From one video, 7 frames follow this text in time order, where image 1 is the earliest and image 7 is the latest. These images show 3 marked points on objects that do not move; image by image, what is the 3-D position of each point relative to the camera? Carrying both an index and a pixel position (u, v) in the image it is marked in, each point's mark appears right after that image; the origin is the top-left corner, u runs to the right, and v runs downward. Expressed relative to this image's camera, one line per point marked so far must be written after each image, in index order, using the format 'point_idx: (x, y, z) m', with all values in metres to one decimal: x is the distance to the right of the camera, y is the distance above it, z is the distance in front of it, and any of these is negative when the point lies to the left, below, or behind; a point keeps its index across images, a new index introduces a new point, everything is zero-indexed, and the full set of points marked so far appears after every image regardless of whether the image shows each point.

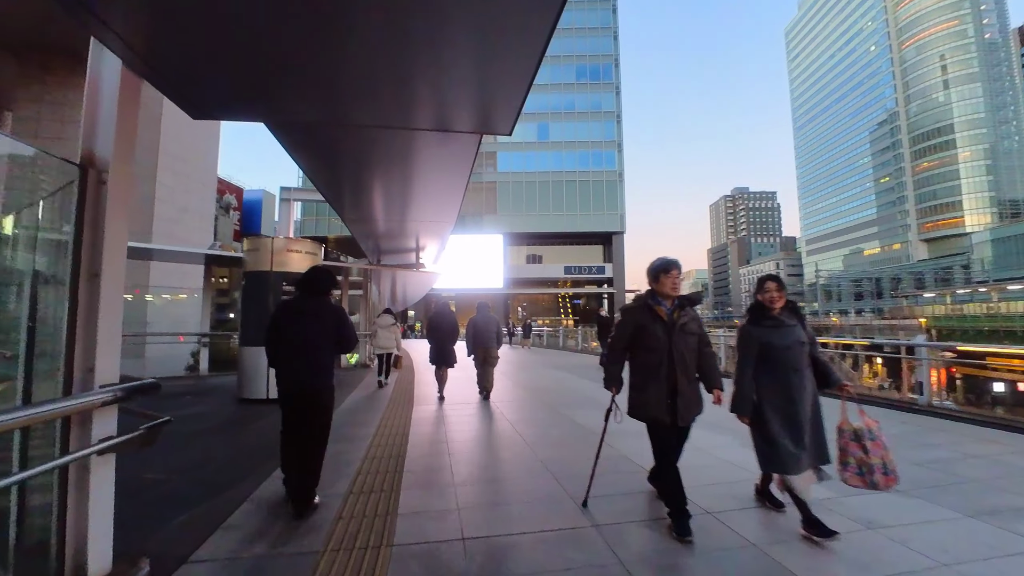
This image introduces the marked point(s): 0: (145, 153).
0: (-9.8, +3.6, +12.3) m
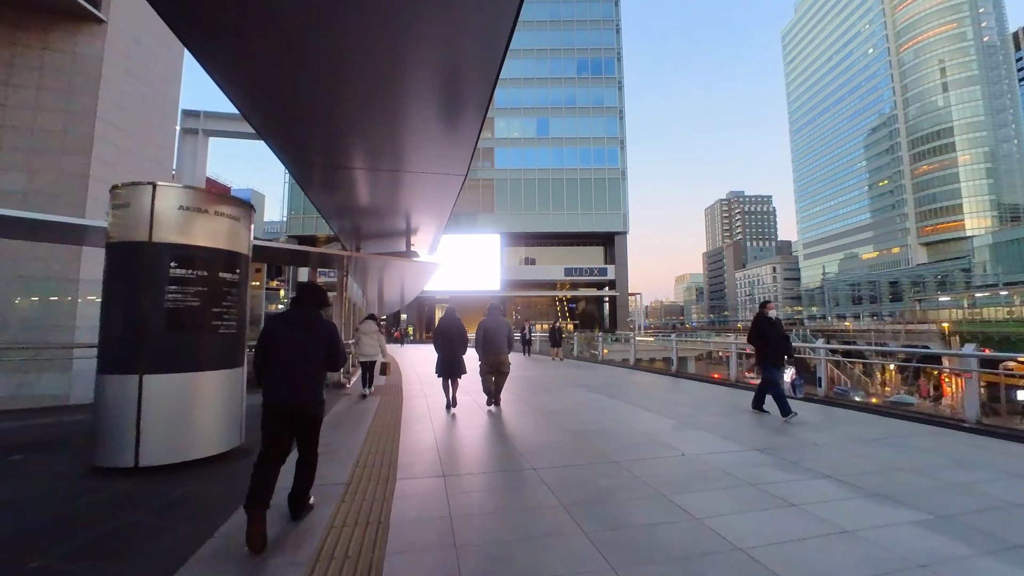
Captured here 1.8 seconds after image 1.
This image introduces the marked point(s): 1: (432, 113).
0: (-9.5, +3.7, +10.1) m
1: (-1.0, +2.1, +5.5) m
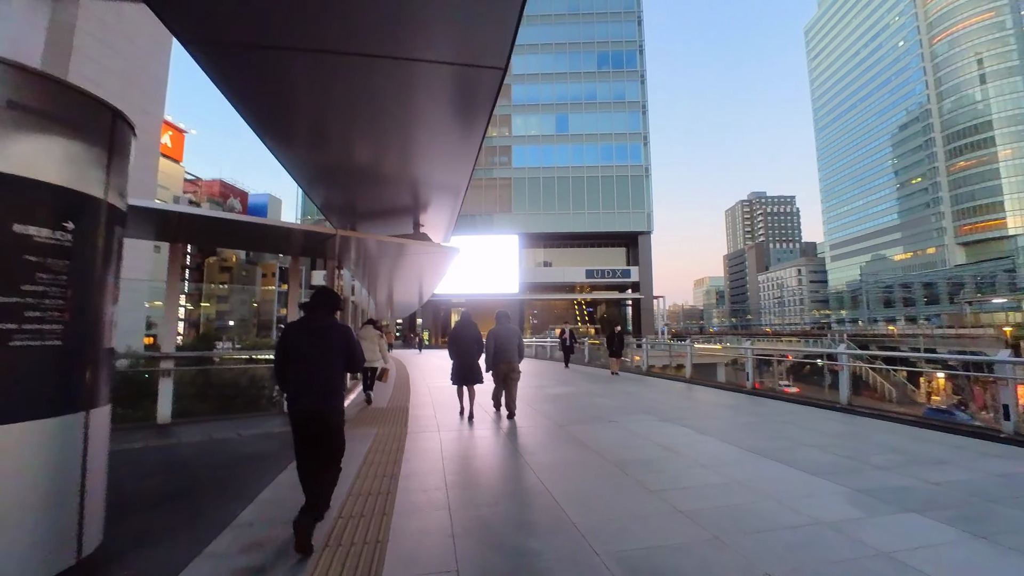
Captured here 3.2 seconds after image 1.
0: (-9.0, +3.7, +8.9) m
1: (-0.6, +2.2, +4.0) m
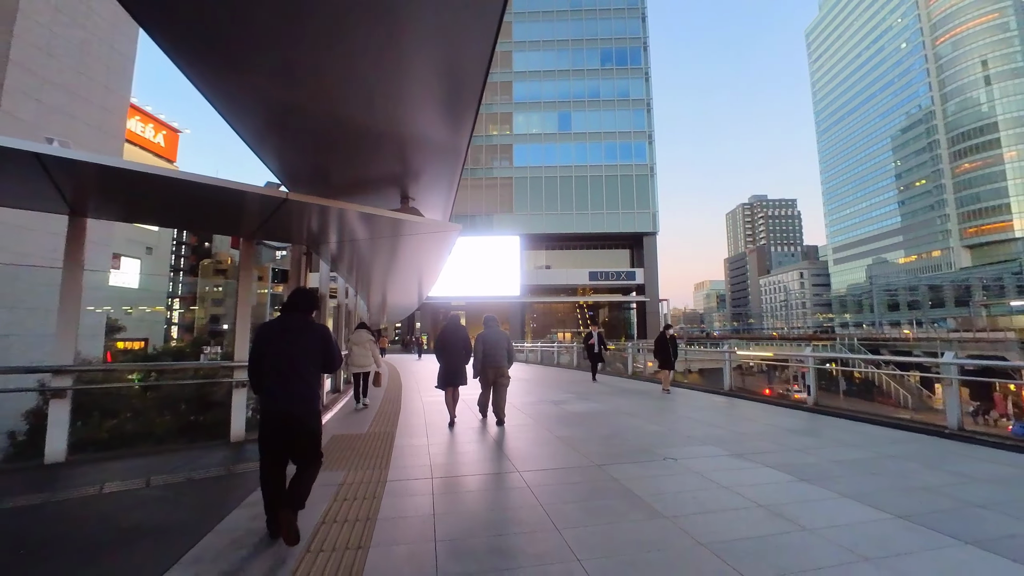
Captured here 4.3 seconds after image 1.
0: (-8.8, +3.7, +7.8) m
1: (-0.4, +2.3, +2.9) m
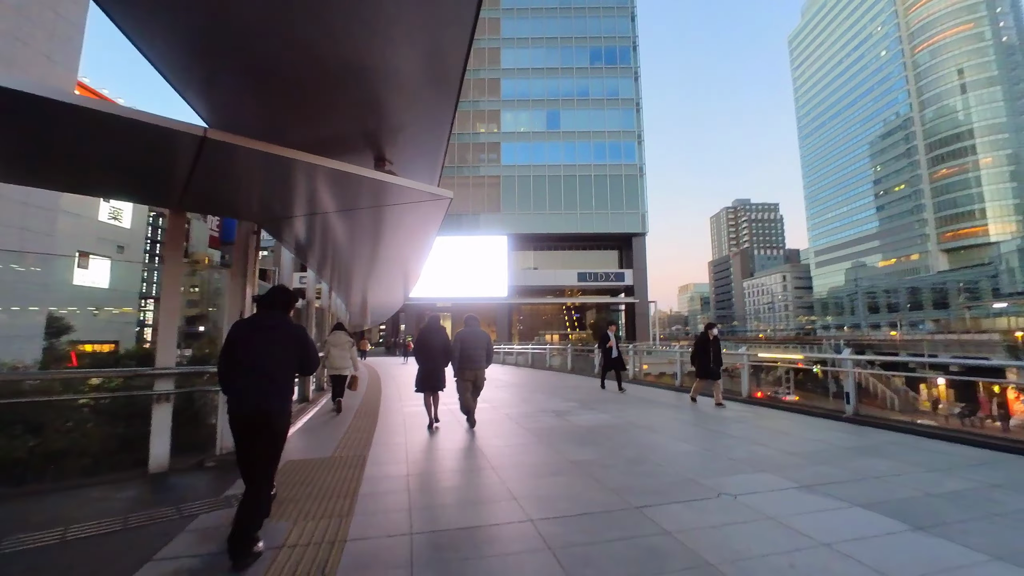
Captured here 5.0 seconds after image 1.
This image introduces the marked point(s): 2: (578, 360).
0: (-8.9, +3.8, +6.8) m
1: (-0.4, +2.4, +2.1) m
2: (+2.4, -2.6, +16.3) m
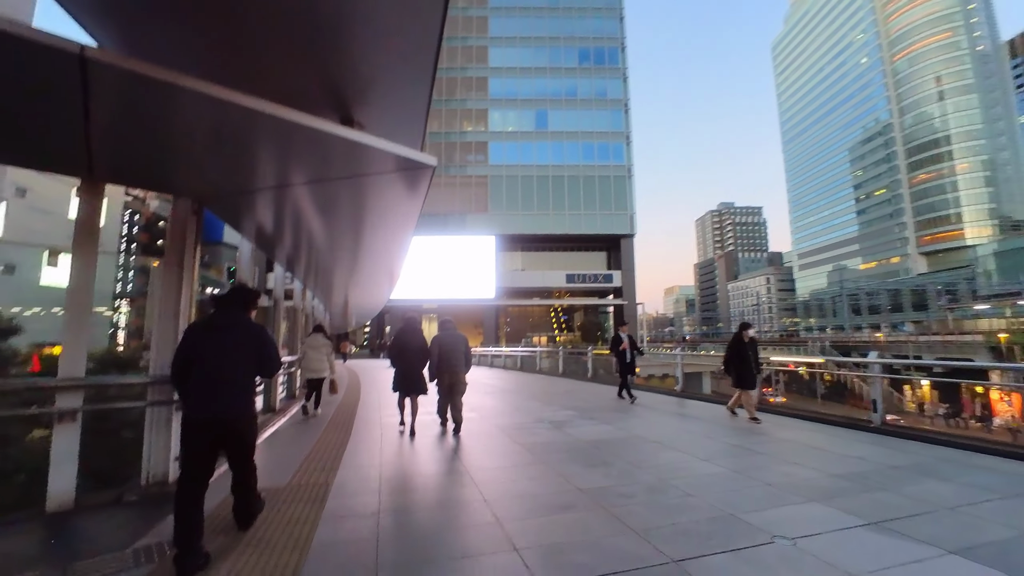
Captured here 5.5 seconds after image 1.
0: (-9.0, +3.9, +6.0) m
1: (-0.4, +2.4, +1.5) m
2: (+2.0, -2.6, +15.9) m
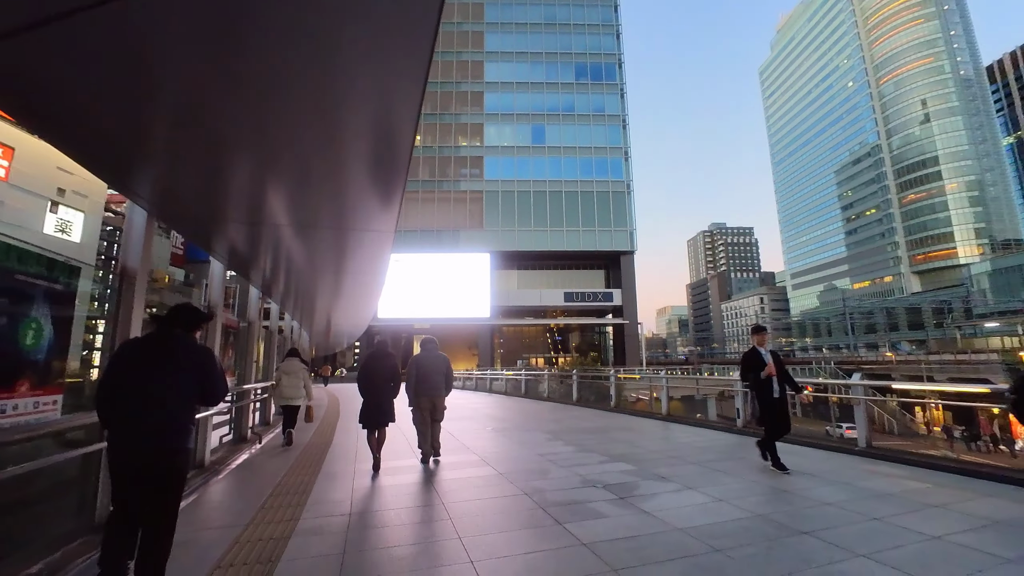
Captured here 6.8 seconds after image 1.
0: (-8.8, +3.8, +4.6) m
1: (-0.1, +2.6, +0.2) m
2: (+2.1, -3.1, +14.3) m
